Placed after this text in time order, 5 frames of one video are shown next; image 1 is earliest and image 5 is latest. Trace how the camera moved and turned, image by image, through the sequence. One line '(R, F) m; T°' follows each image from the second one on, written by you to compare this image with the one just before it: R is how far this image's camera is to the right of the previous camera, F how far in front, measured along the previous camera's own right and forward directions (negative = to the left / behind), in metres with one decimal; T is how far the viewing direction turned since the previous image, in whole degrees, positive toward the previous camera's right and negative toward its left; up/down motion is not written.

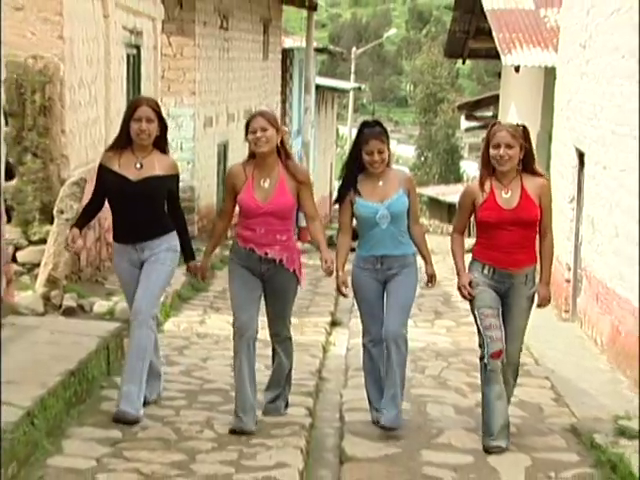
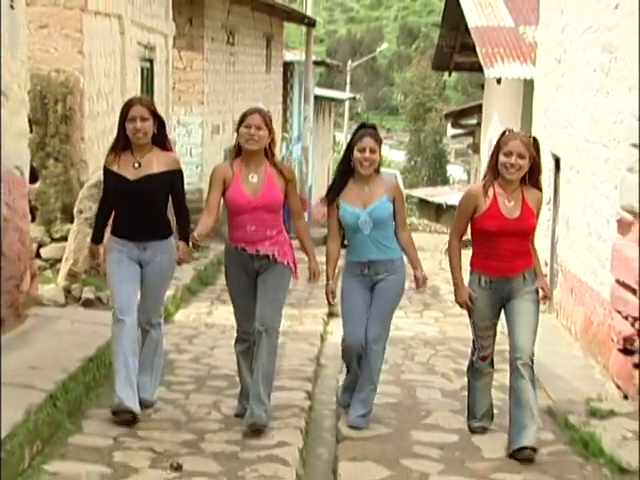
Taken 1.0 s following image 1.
(0.0, -0.4) m; 0°
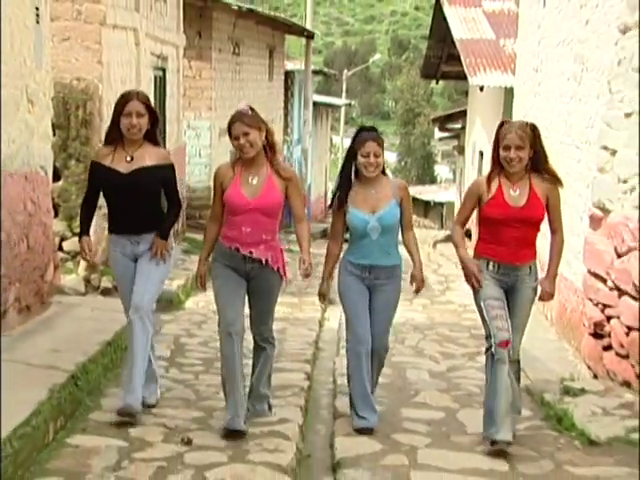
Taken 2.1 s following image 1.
(0.0, -0.5) m; 0°
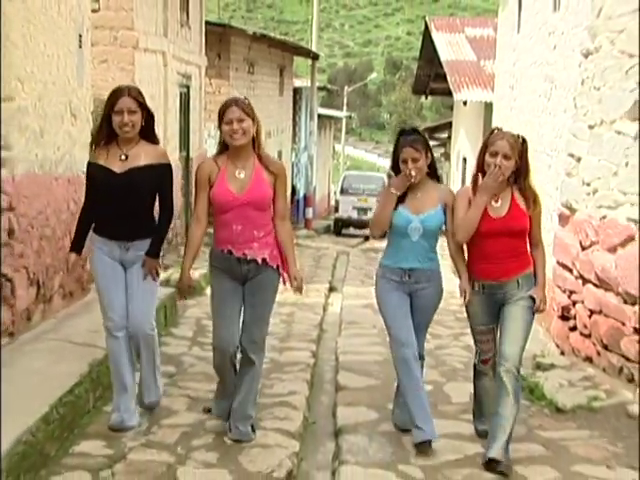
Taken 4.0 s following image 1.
(0.0, -0.8) m; 0°
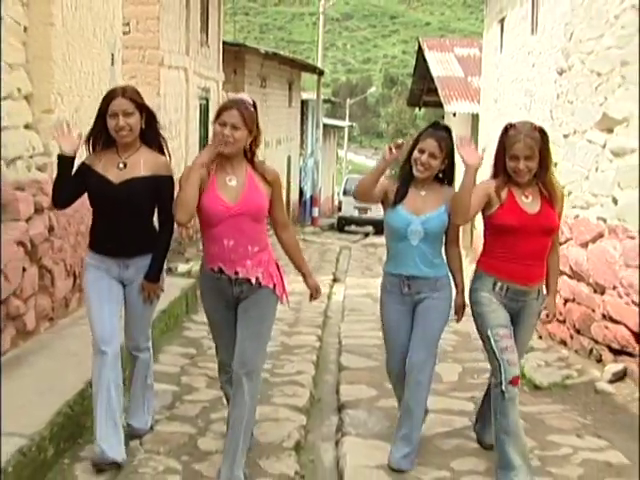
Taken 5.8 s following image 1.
(0.0, -0.8) m; 0°
